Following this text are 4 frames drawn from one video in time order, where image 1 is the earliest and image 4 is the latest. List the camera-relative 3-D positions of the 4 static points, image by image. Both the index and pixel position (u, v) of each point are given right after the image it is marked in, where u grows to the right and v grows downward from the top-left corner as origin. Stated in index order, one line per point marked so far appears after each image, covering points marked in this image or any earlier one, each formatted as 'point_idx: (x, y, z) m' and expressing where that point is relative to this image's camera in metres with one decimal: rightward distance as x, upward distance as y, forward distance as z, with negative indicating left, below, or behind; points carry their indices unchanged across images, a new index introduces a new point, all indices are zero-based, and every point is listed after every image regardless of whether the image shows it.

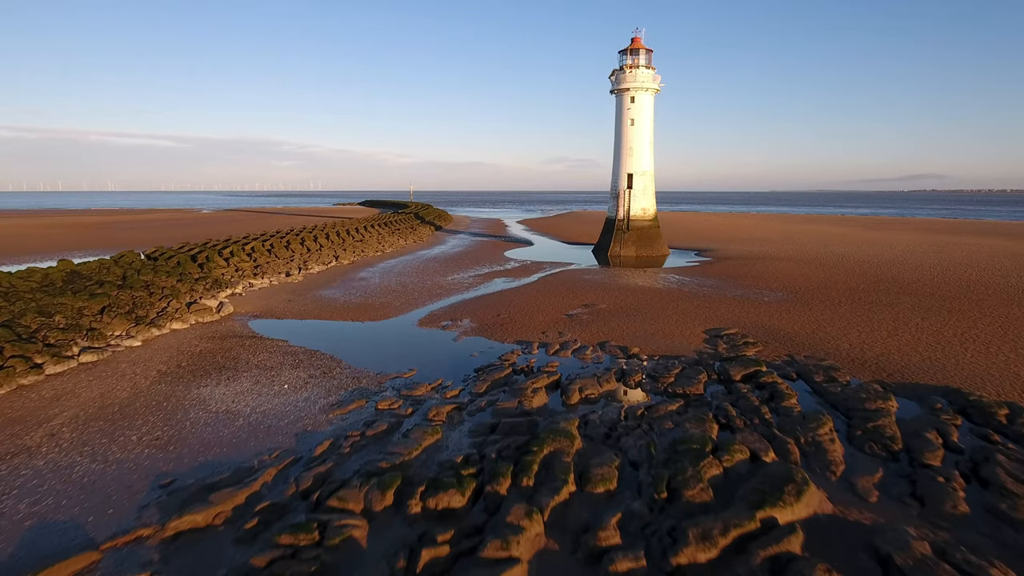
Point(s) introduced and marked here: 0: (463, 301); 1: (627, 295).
0: (-0.8, -0.2, +13.1) m
1: (+1.9, -0.1, +13.6) m
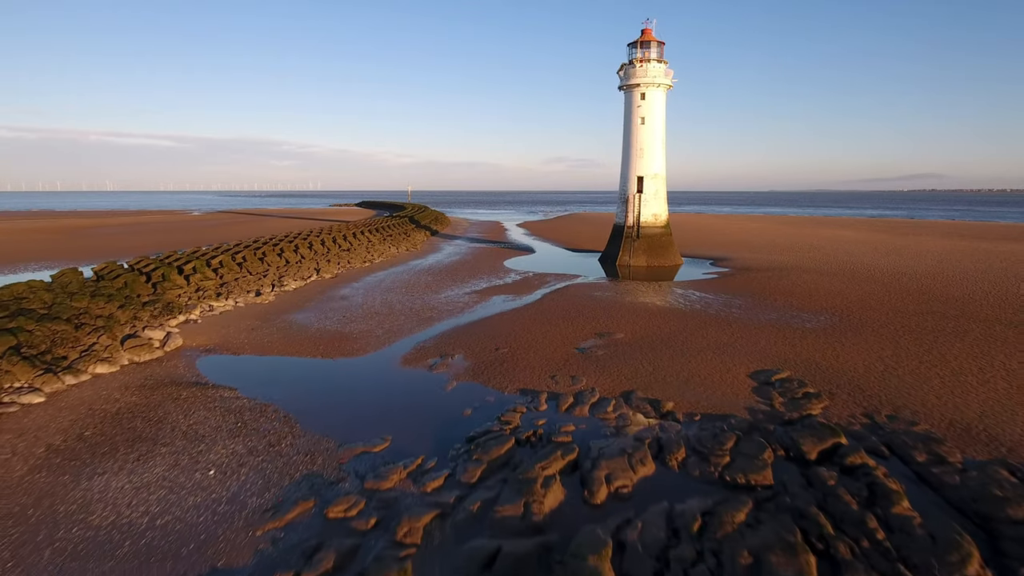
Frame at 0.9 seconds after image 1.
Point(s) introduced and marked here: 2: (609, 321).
0: (-0.8, -0.6, +11.3) m
1: (+1.9, -0.5, +11.8) m
2: (+1.4, -0.5, +11.6) m
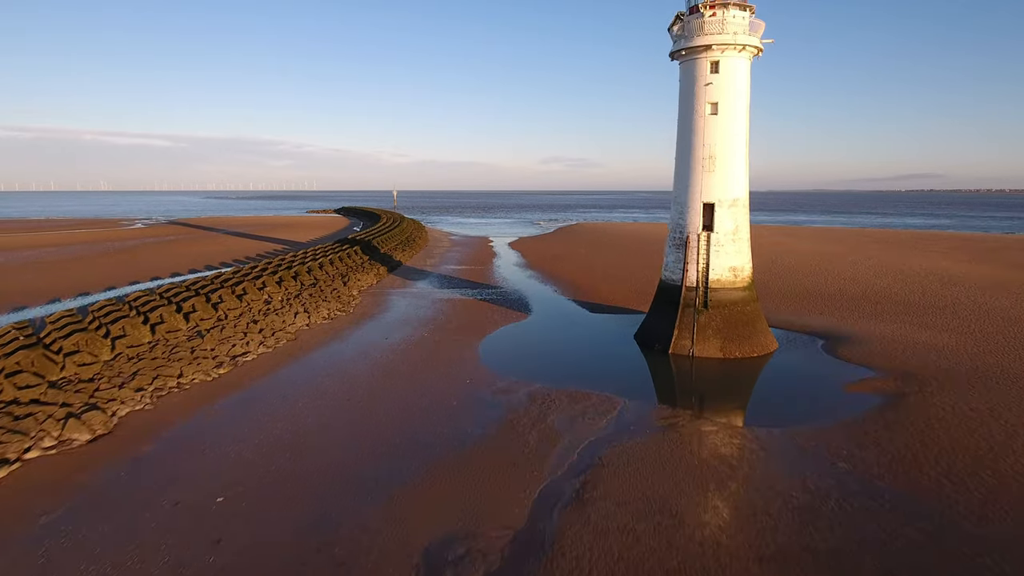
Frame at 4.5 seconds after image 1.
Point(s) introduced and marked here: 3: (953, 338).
0: (-1.1, -2.2, +2.4) m
1: (+1.6, -2.1, +2.9) m
2: (+1.1, -2.1, +2.7) m
3: (+7.4, -0.8, +13.8) m
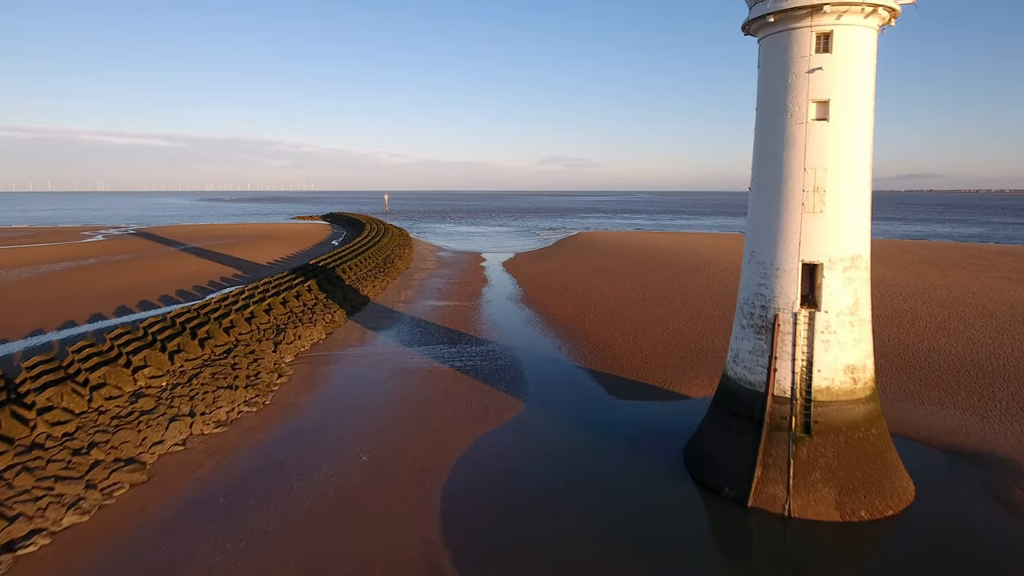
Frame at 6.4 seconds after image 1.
0: (-1.2, -3.3, -2.5) m
1: (+1.5, -3.2, -2.0) m
2: (+0.9, -3.2, -2.2) m
3: (+7.3, -1.9, +8.9) m
